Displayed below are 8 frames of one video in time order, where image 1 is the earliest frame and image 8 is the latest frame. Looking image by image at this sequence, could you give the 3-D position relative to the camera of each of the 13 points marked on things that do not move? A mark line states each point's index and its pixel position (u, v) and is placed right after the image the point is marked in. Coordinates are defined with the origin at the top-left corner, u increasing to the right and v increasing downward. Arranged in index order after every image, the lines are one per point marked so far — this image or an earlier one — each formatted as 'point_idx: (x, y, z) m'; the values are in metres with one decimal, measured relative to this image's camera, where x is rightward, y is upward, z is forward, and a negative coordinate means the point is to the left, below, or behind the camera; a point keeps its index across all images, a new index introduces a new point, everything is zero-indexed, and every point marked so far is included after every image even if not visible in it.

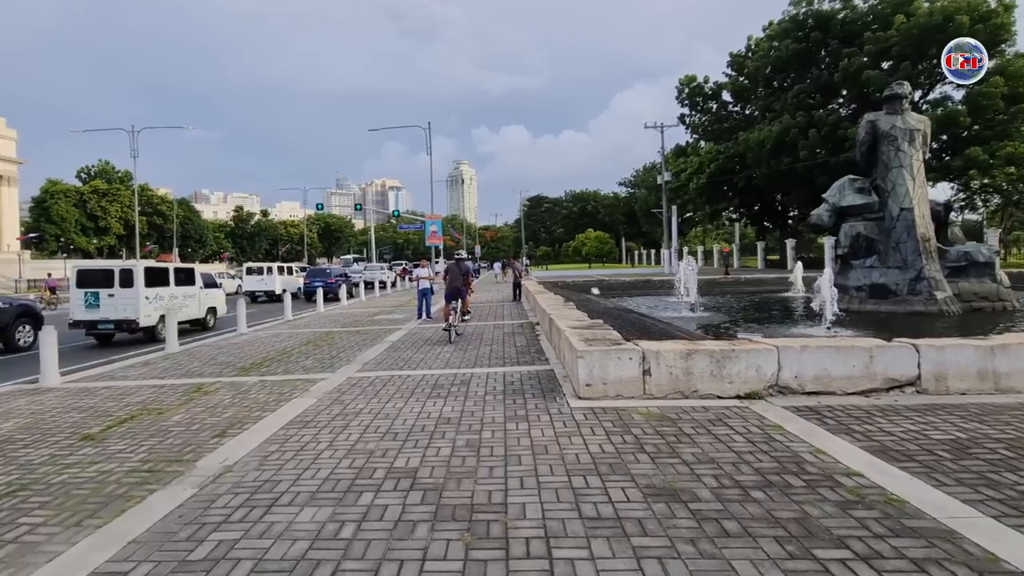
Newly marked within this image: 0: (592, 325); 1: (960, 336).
0: (+1.3, -0.6, +7.8) m
1: (+10.0, -1.0, +10.7) m
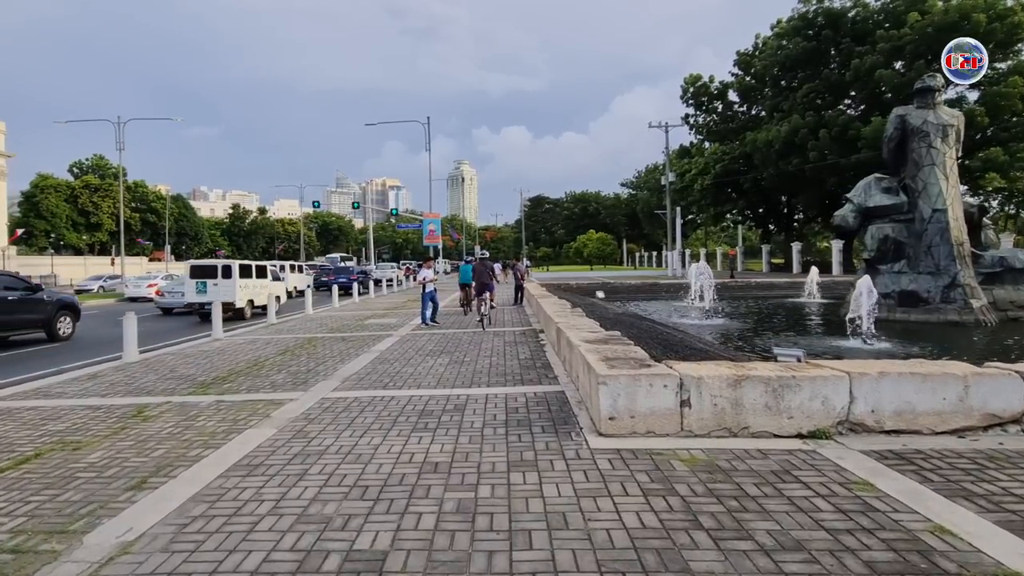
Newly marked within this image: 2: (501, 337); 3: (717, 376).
0: (+1.4, -0.7, +6.7) m
1: (+10.0, -1.2, +9.6) m
2: (-0.3, -1.2, +11.4) m
3: (+1.9, -0.8, +4.5) m
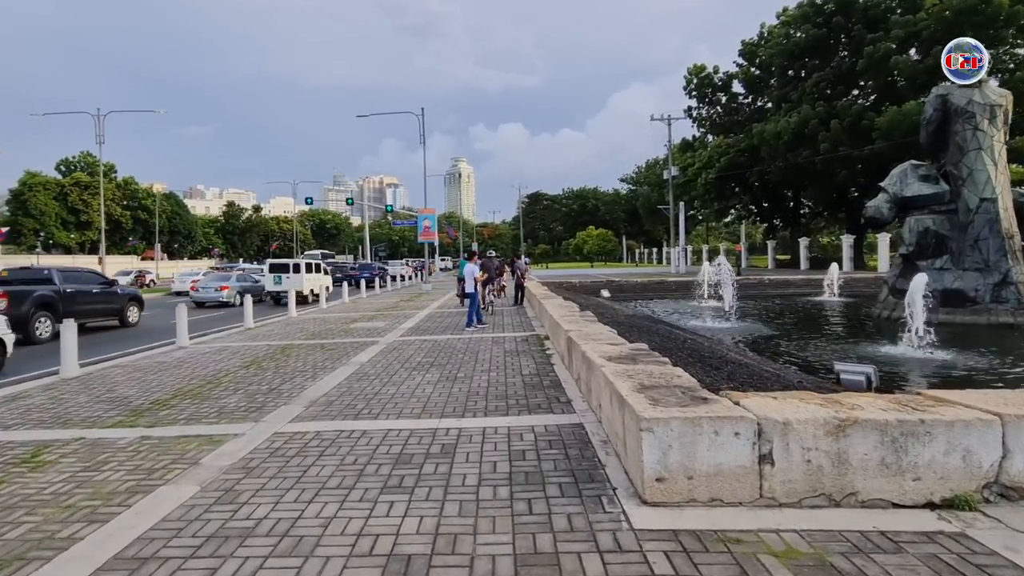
0: (+1.4, -0.8, +5.4) m
1: (+10.1, -1.1, +8.3) m
2: (-0.2, -1.2, +10.0) m
3: (+2.0, -0.9, +3.2) m
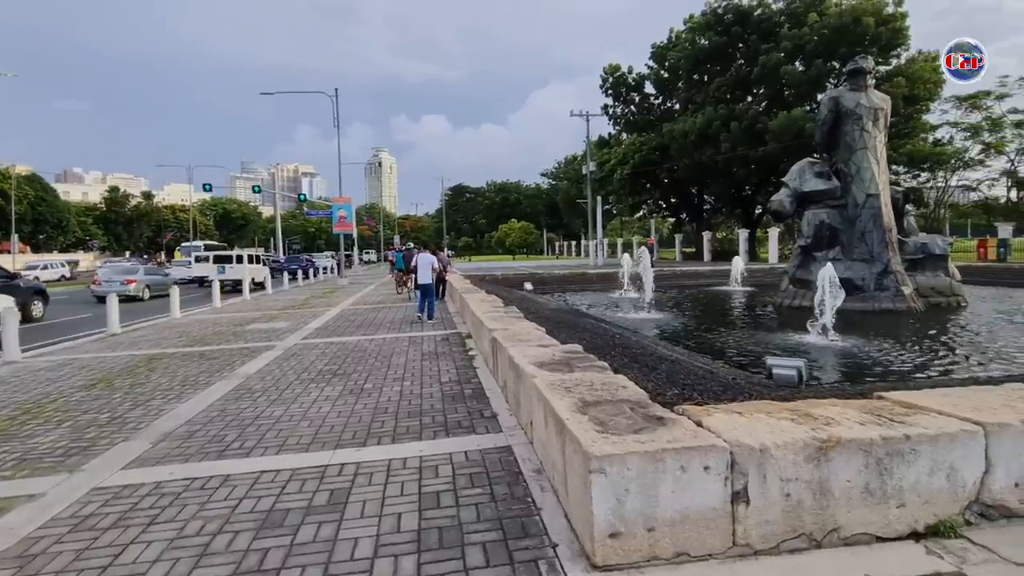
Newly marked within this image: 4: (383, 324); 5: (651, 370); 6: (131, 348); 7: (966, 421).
0: (+0.6, -0.7, +4.7) m
1: (+8.7, -0.9, +8.9) m
2: (-1.7, -1.1, +9.0) m
3: (+1.5, -0.8, +2.6) m
4: (-3.3, -1.1, +12.8) m
5: (+1.6, -0.9, +5.6) m
6: (-7.0, -1.1, +9.2) m
7: (+2.7, -0.8, +2.9) m
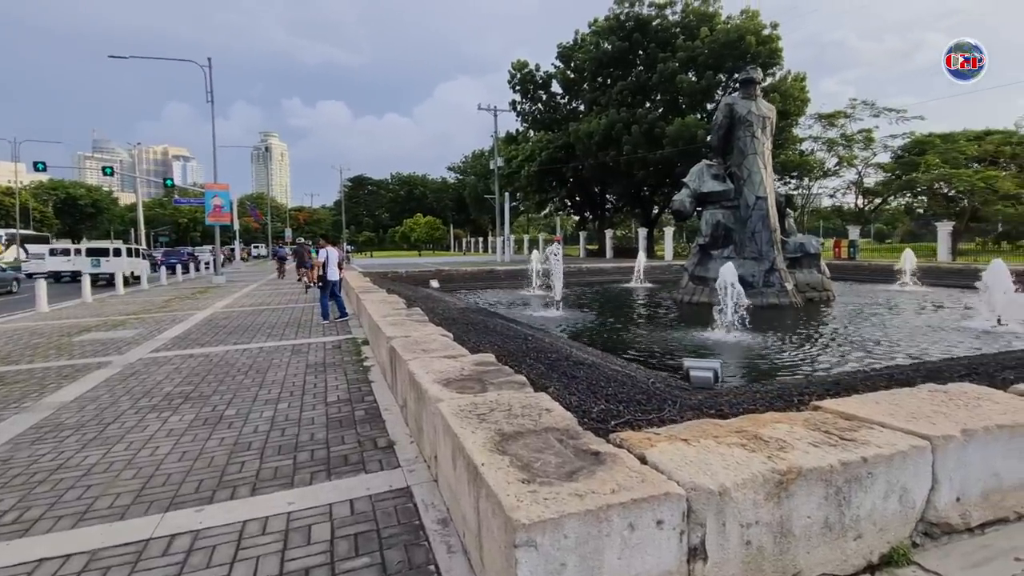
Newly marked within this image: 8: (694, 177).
0: (-0.2, -0.7, +4.0) m
1: (+6.9, -0.9, +9.7) m
2: (-3.3, -1.1, +7.9) m
3: (+1.1, -0.9, +2.2) m
4: (-5.5, -1.1, +11.2) m
5: (+0.6, -0.9, +5.1) m
6: (-8.6, -1.1, +7.0) m
7: (+2.2, -0.8, +2.7) m
8: (+5.3, +3.2, +14.2) m
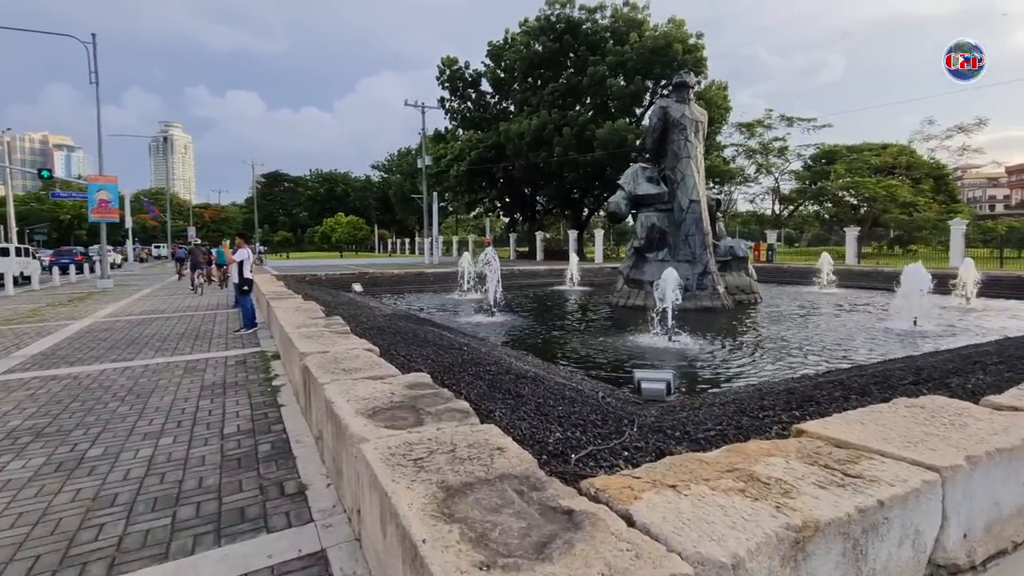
0: (-0.6, -0.8, +3.4) m
1: (+5.6, -0.9, +10.0) m
2: (-4.2, -1.2, +6.7) m
3: (+0.9, -0.9, +1.7) m
4: (-6.9, -1.2, +9.7) m
5: (0.0, -1.0, +4.5) m
6: (-9.3, -1.3, +5.1) m
7: (+2.0, -0.8, +2.4) m
8: (+3.3, +3.2, +14.2) m
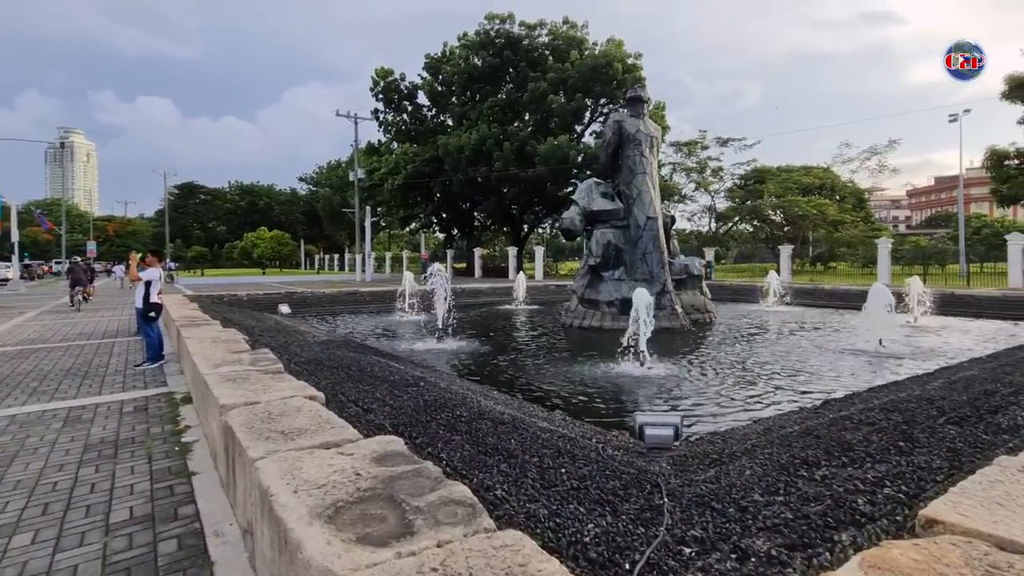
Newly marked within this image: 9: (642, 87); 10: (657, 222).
0: (-0.5, -1.0, +2.4) m
1: (+4.8, -1.3, +9.8) m
2: (-4.5, -1.6, +5.2) m
3: (+1.2, -1.1, +0.9) m
4: (-7.6, -1.7, +7.8) m
5: (0.0, -1.3, +3.6) m
6: (-9.3, -1.6, +2.9) m
7: (+2.2, -1.0, +1.7) m
8: (+1.9, +2.6, +13.7) m
9: (+3.4, +5.4, +13.3) m
10: (+3.7, +1.7, +12.9) m
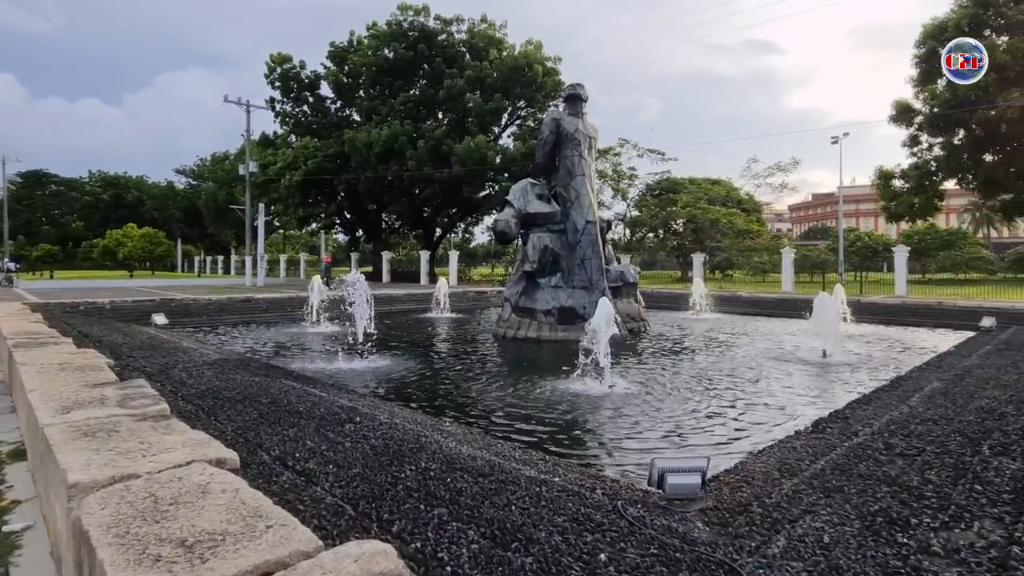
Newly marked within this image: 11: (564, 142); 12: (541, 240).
0: (-0.1, -1.1, +1.2) m
1: (+3.7, -1.5, +9.5) m
2: (-4.6, -1.7, +3.2) m
3: (+1.9, -1.2, +0.2) m
4: (-8.1, -1.9, +5.2) m
5: (+0.2, -1.4, +2.5) m
6: (-8.9, -1.7, +0.1) m
7: (+2.7, -1.1, +1.1) m
8: (+0.1, +2.4, +12.9) m
9: (+1.7, +5.2, +12.8) m
10: (+2.1, +1.5, +12.4) m
11: (+1.3, +3.7, +12.5) m
12: (+0.7, +1.2, +12.5) m
